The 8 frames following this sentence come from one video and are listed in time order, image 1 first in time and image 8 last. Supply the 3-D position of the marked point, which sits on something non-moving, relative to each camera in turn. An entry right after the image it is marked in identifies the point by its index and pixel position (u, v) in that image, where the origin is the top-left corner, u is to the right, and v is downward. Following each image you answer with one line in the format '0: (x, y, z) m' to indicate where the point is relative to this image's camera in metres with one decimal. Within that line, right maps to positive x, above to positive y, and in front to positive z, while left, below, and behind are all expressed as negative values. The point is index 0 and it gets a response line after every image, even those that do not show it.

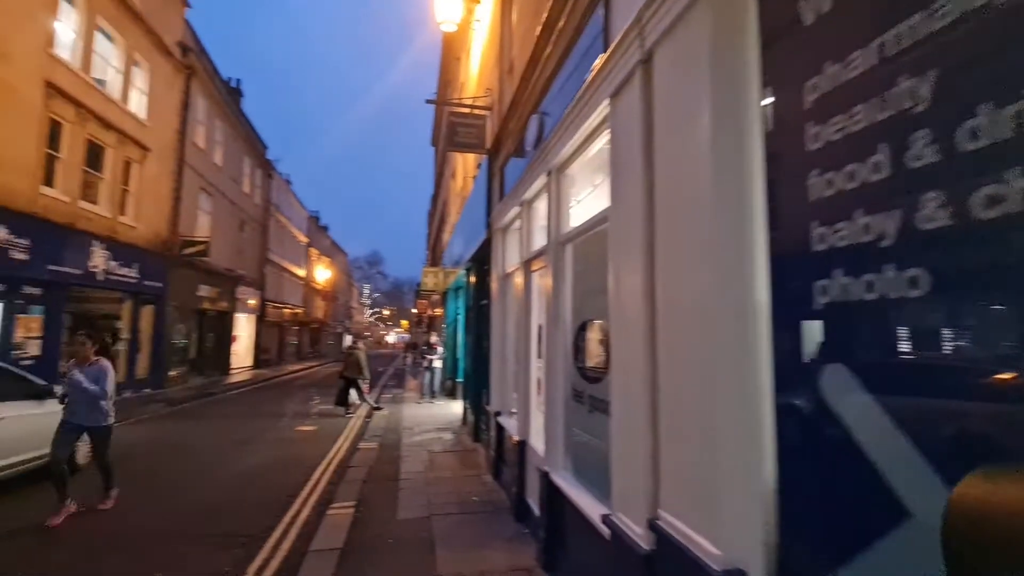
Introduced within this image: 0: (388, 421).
0: (-2.9, -3.2, +11.8) m
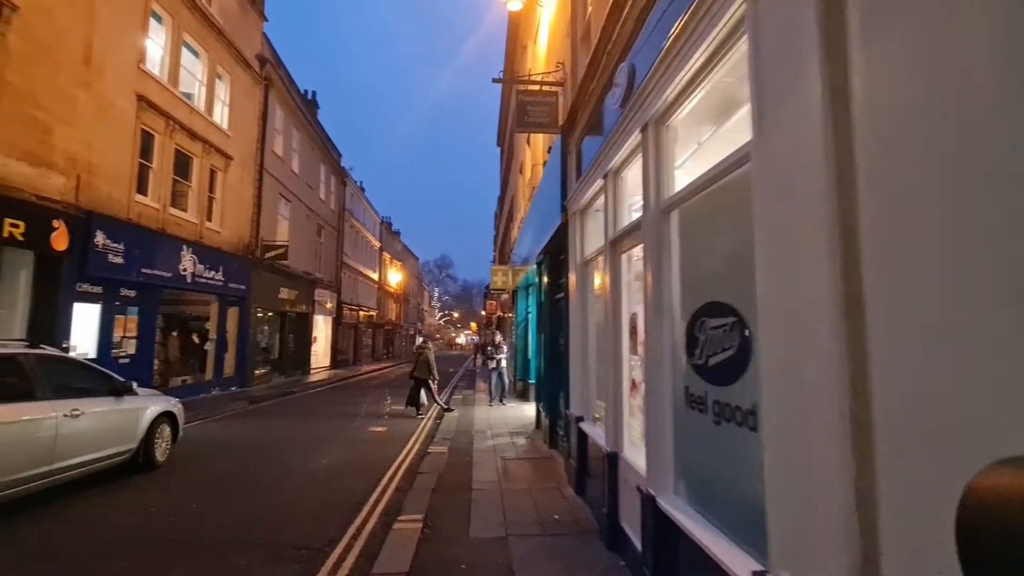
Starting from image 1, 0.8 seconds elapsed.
0: (-1.2, -3.1, +11.4) m
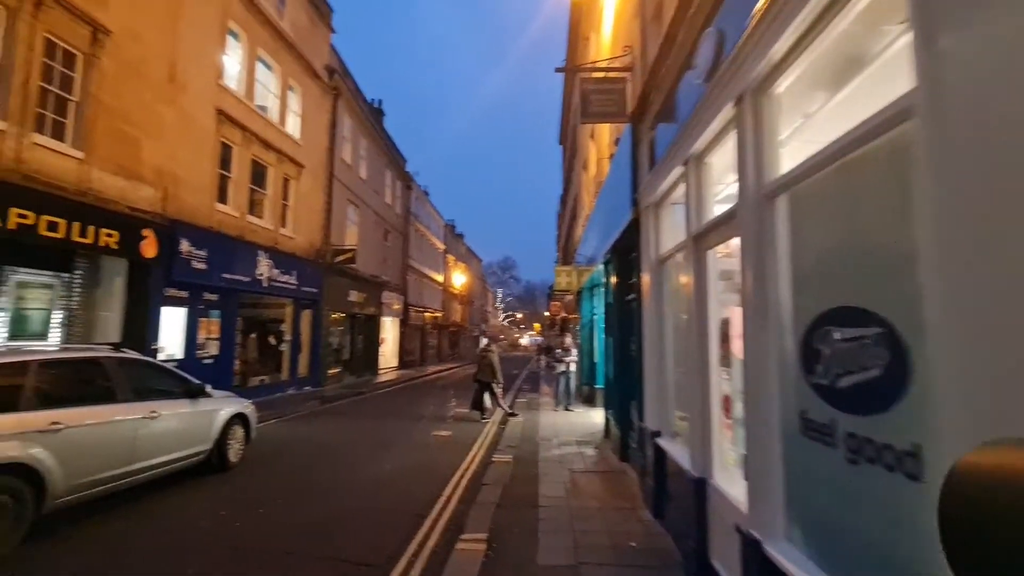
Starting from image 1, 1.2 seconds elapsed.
0: (+0.3, -3.1, +11.0) m
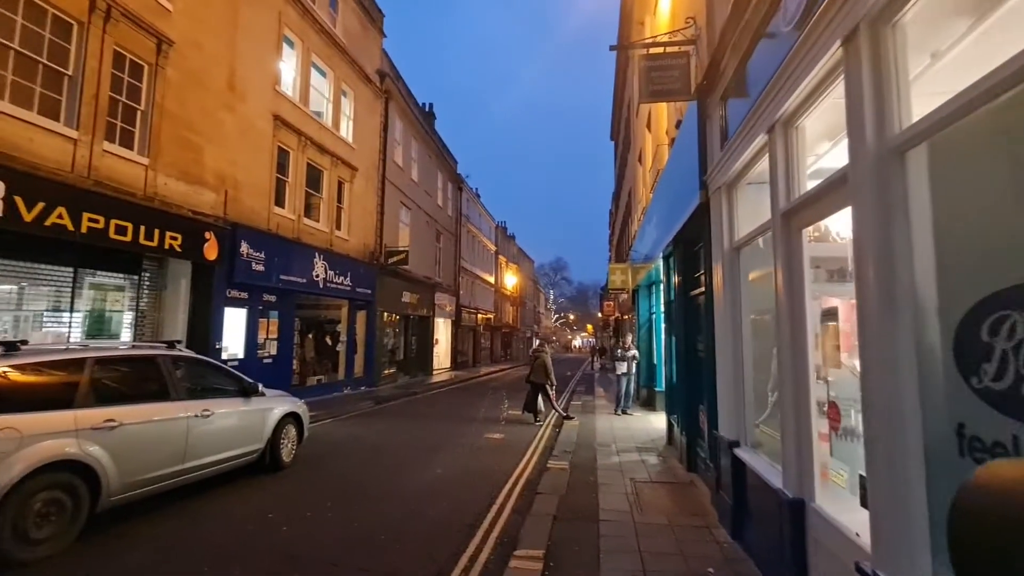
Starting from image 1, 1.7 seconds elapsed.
0: (+1.4, -3.1, +10.5) m
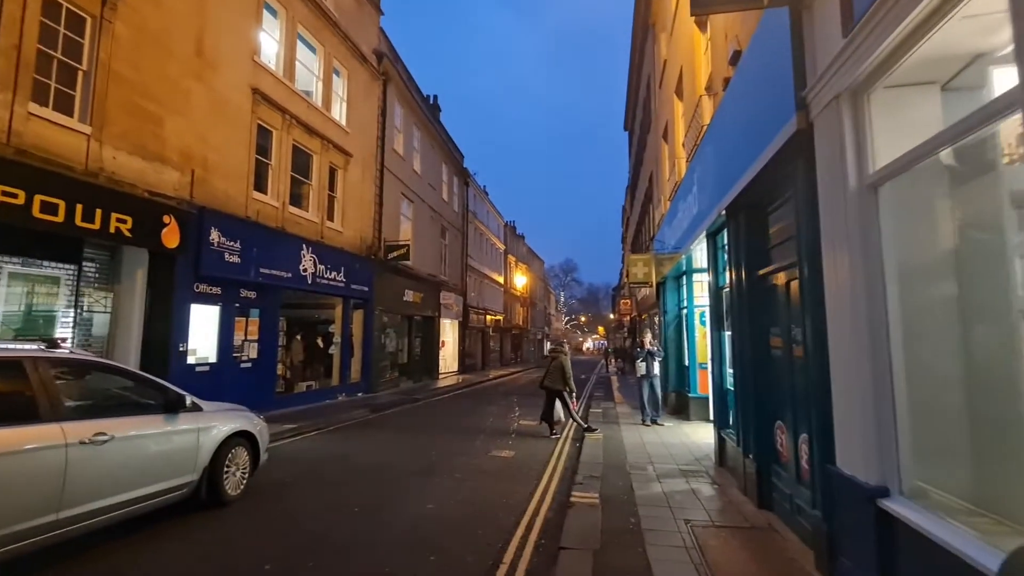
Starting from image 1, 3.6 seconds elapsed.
0: (+1.6, -2.8, +8.7) m
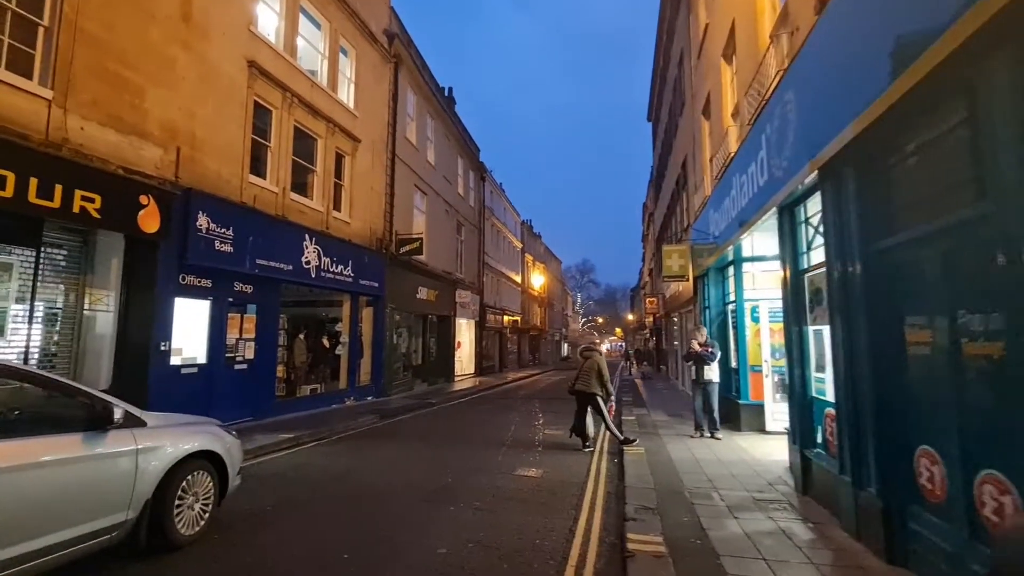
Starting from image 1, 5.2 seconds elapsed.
0: (+2.0, -2.6, +7.3) m
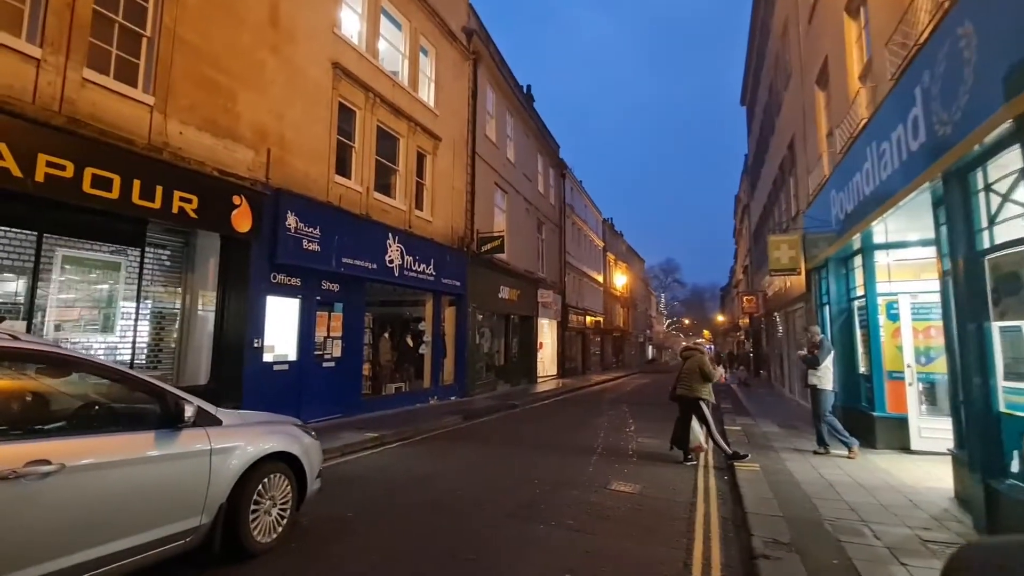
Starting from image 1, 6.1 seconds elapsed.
0: (+3.2, -2.5, +6.2) m
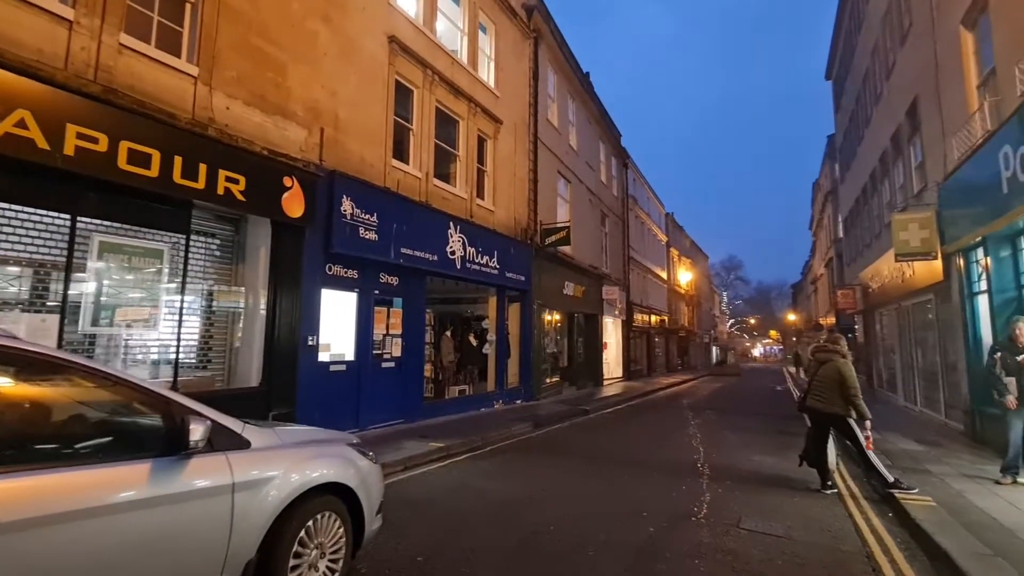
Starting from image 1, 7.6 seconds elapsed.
0: (+4.3, -2.3, +4.5) m
